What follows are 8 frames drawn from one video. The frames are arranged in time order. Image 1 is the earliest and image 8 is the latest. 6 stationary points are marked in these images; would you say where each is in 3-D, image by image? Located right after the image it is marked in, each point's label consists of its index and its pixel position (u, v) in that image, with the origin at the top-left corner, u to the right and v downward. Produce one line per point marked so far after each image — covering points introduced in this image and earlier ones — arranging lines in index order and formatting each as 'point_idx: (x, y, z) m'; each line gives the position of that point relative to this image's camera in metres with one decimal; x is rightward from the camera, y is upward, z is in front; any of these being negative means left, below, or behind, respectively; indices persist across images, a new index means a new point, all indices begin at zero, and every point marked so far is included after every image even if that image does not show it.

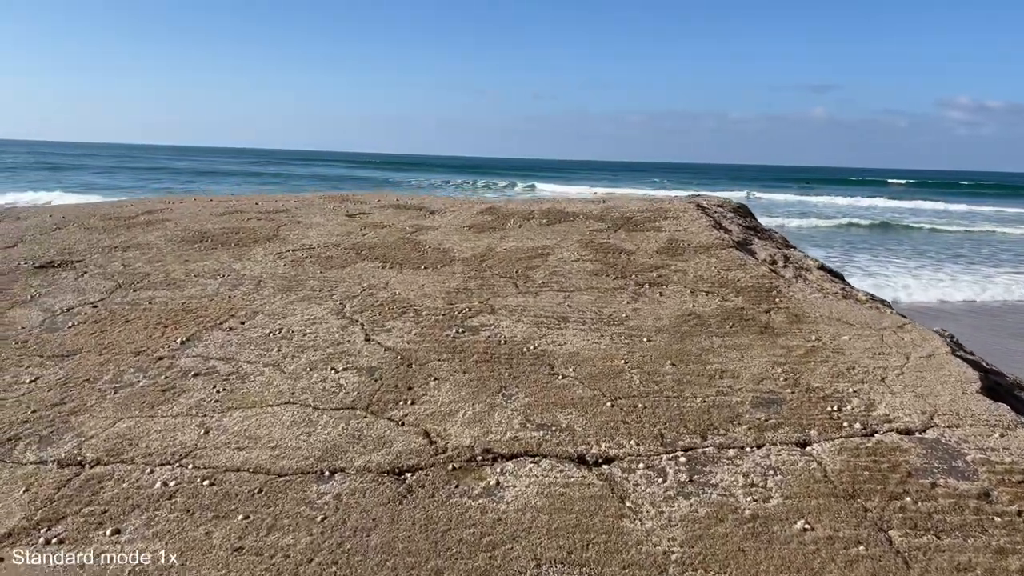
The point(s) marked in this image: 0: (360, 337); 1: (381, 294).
0: (-1.0, -0.3, +5.3) m
1: (-1.0, 0.0, +6.2) m
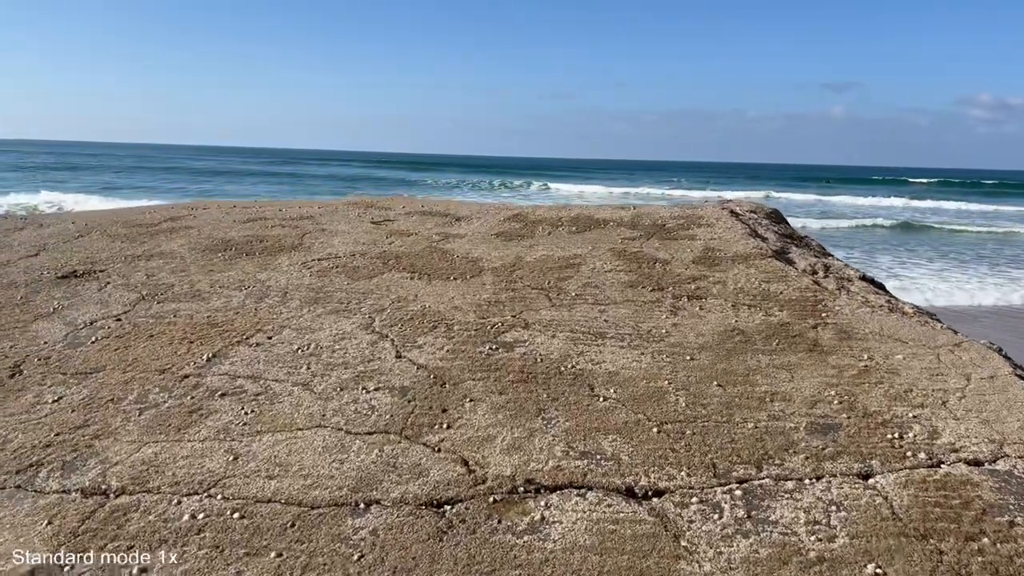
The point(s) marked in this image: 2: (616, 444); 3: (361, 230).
0: (-0.8, -0.4, +5.1) m
1: (-0.7, -0.1, +6.0) m
2: (+0.5, -0.8, +4.0) m
3: (-1.6, +0.6, +8.5) m
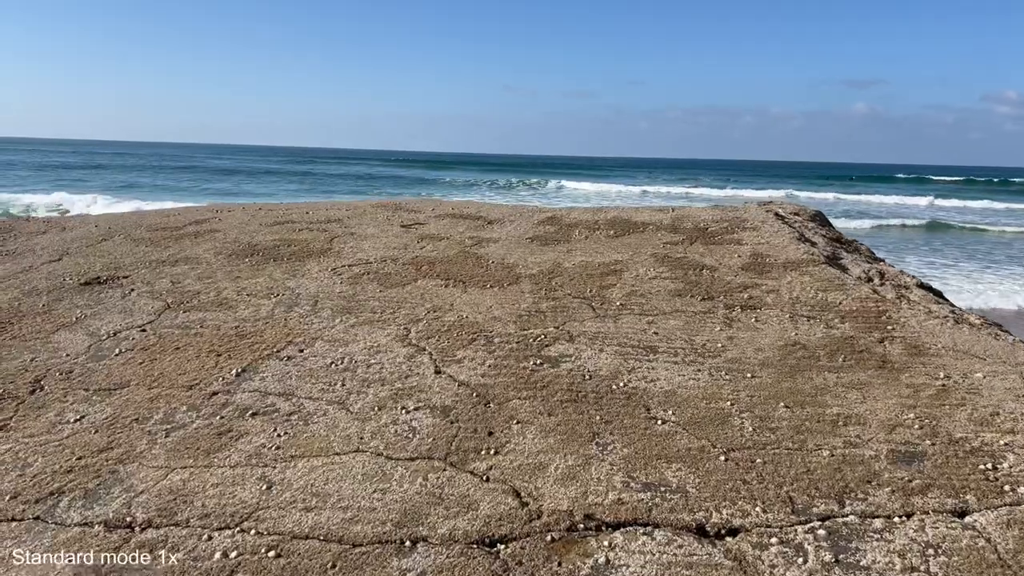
0: (-0.5, -0.5, +4.8) m
1: (-0.5, -0.2, +5.7) m
2: (+0.8, -0.8, +3.7) m
3: (-1.2, +0.5, +8.2) m
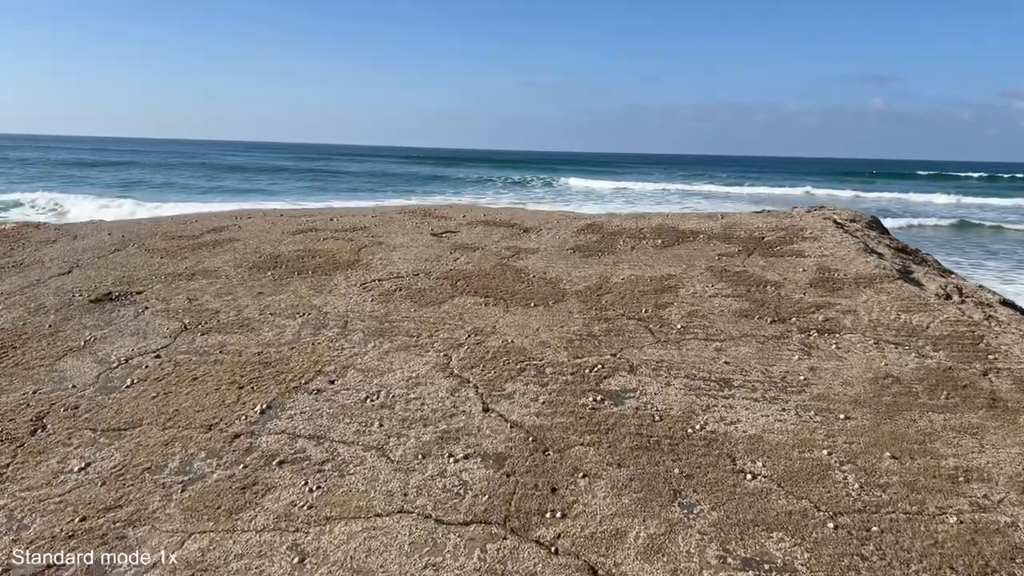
0: (-0.2, -0.6, +4.3) m
1: (-0.1, -0.3, +5.2) m
2: (+1.0, -1.0, +3.1) m
3: (-0.9, +0.4, +7.7) m
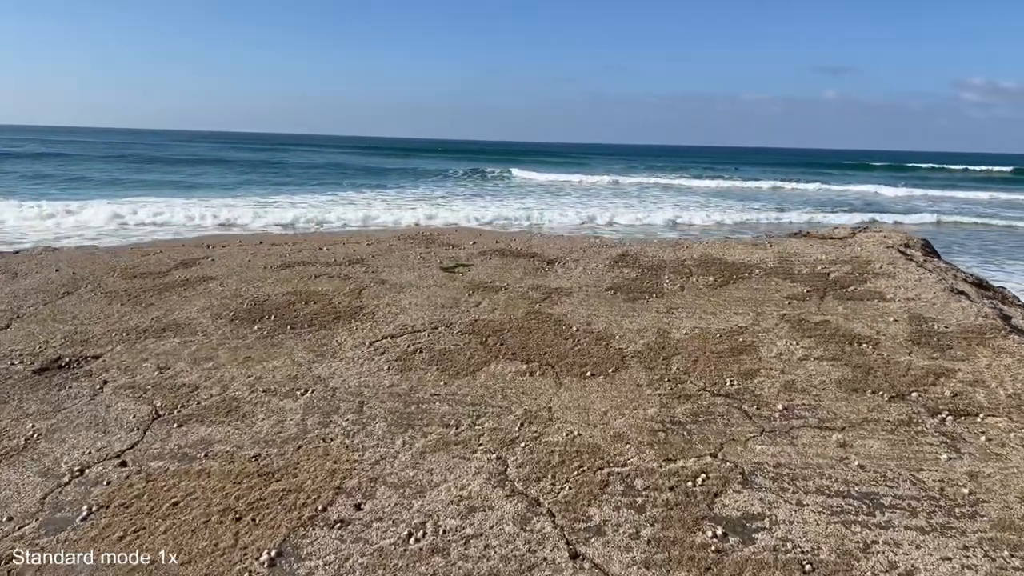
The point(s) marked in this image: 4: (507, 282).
0: (+0.2, -1.0, +3.2) m
1: (+0.2, -0.7, +4.1) m
2: (+1.5, -1.4, +2.1) m
3: (-0.6, 0.0, +6.6) m
4: (0.0, 0.0, +6.5) m
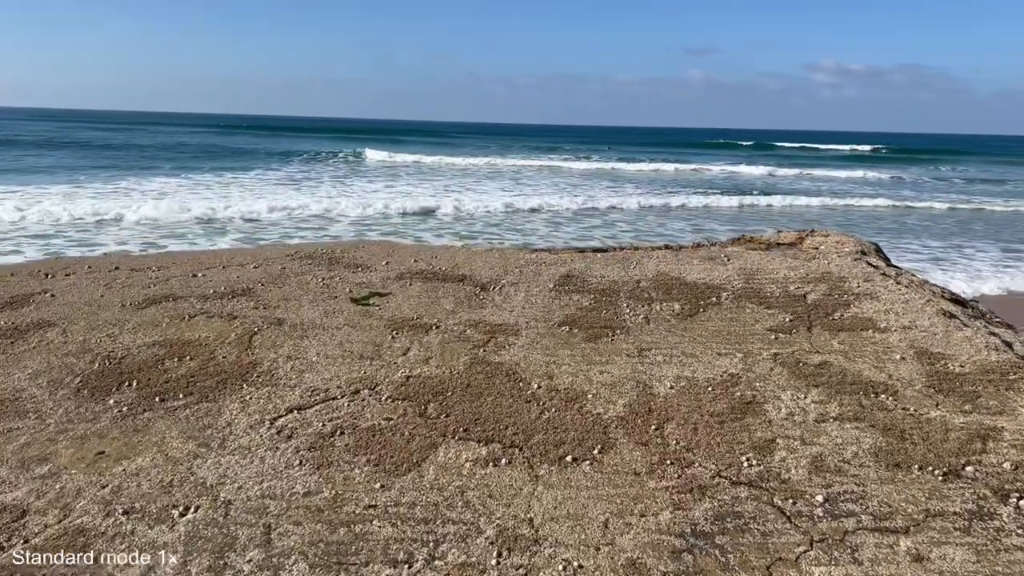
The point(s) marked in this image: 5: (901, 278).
0: (+0.2, -1.3, +2.1) m
1: (+0.1, -1.0, +3.0) m
2: (+1.7, -1.7, +1.2) m
3: (-1.1, -0.2, +5.3) m
4: (-0.5, -0.2, +5.3) m
5: (+2.9, +0.1, +6.1) m
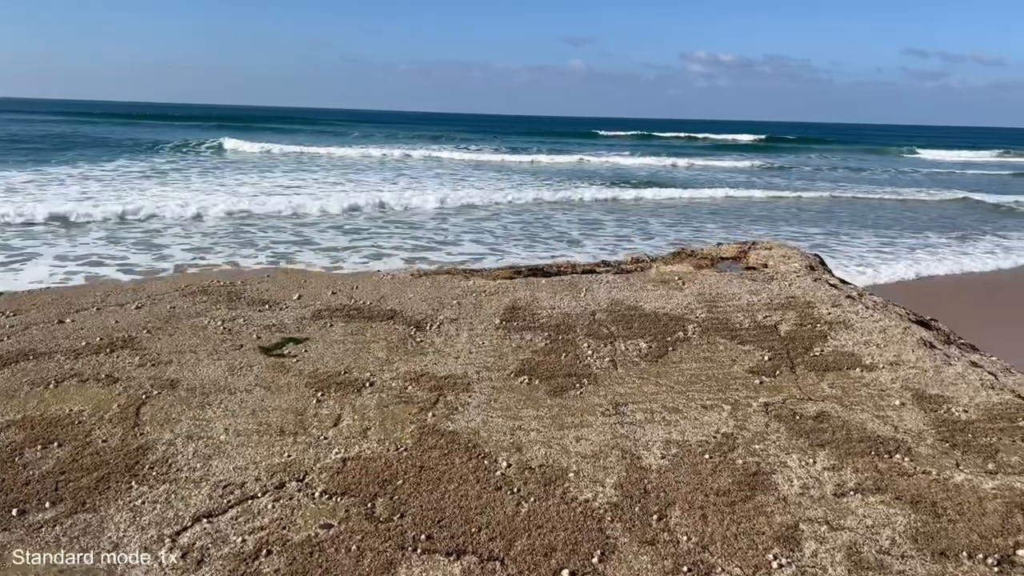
0: (+0.4, -1.6, +1.4) m
1: (+0.2, -1.3, +2.2) m
2: (+2.0, -1.9, +0.7) m
3: (-1.4, -0.5, +4.3) m
4: (-0.8, -0.5, +4.5) m
5: (+2.5, -0.1, +5.7) m
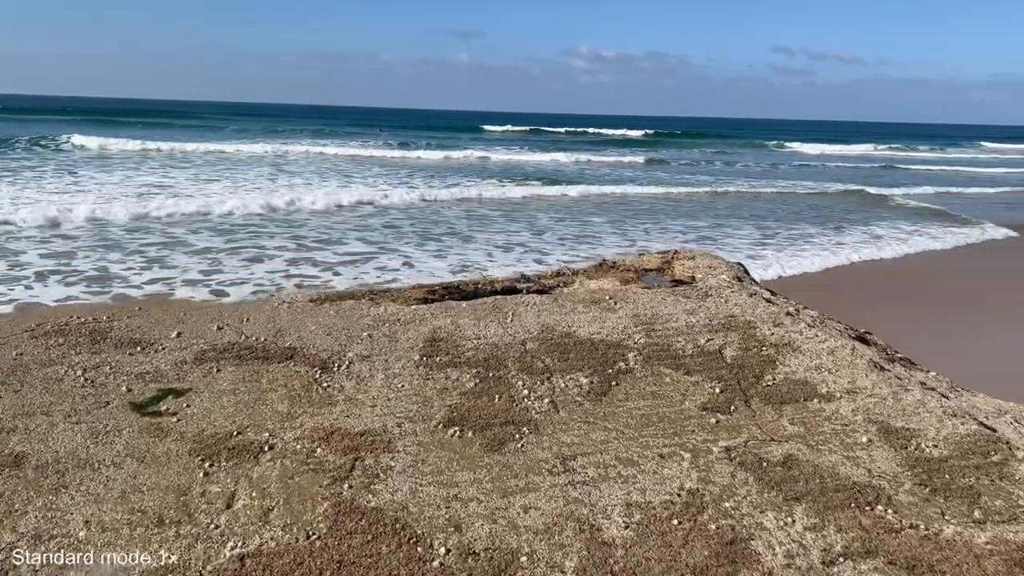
0: (+0.5, -1.8, +0.9) m
1: (+0.1, -1.5, +1.7) m
2: (+2.1, -2.1, +0.4) m
3: (-1.7, -0.7, +3.5) m
4: (-1.1, -0.7, +3.7) m
5: (+2.0, -0.2, +5.4) m
